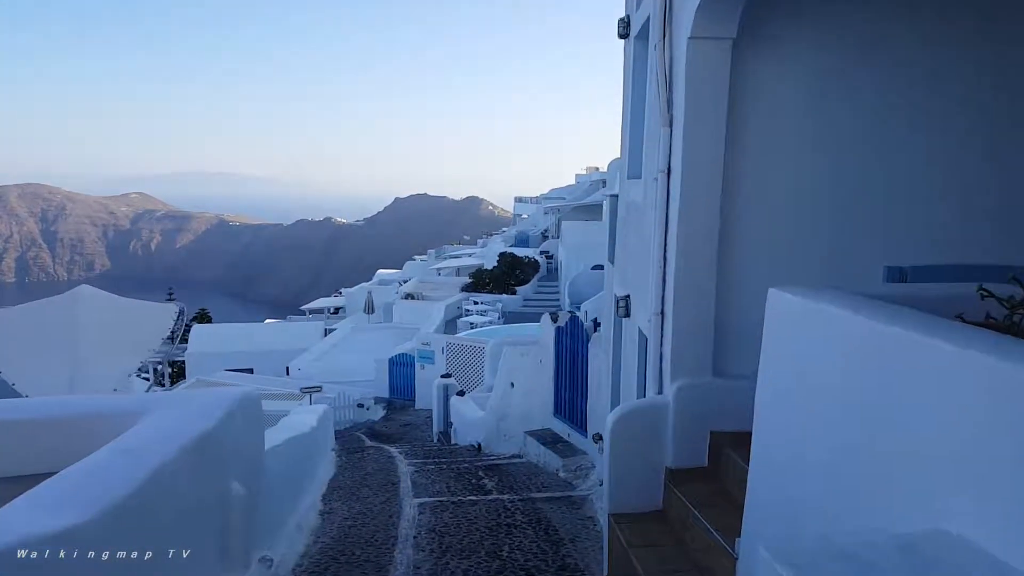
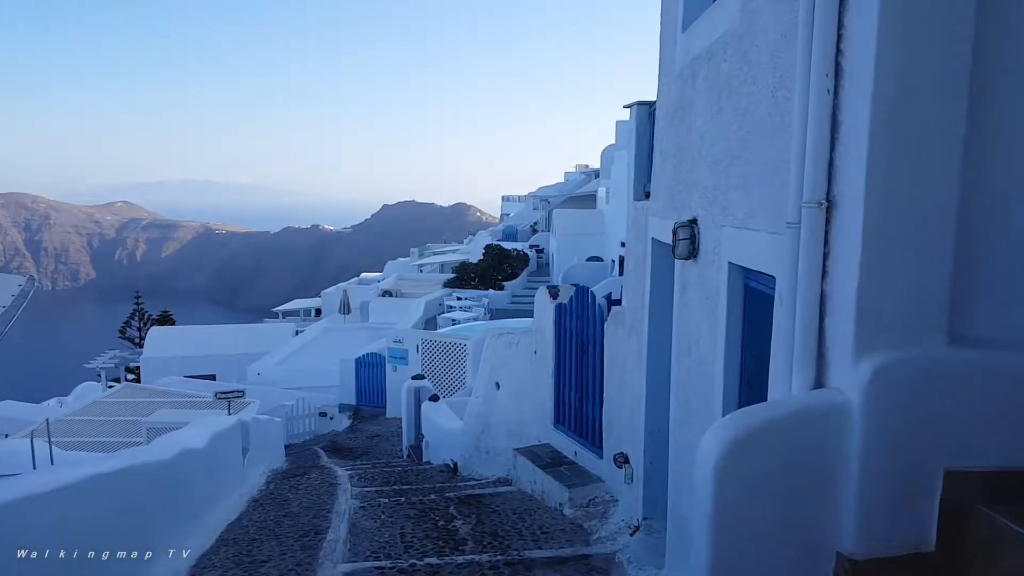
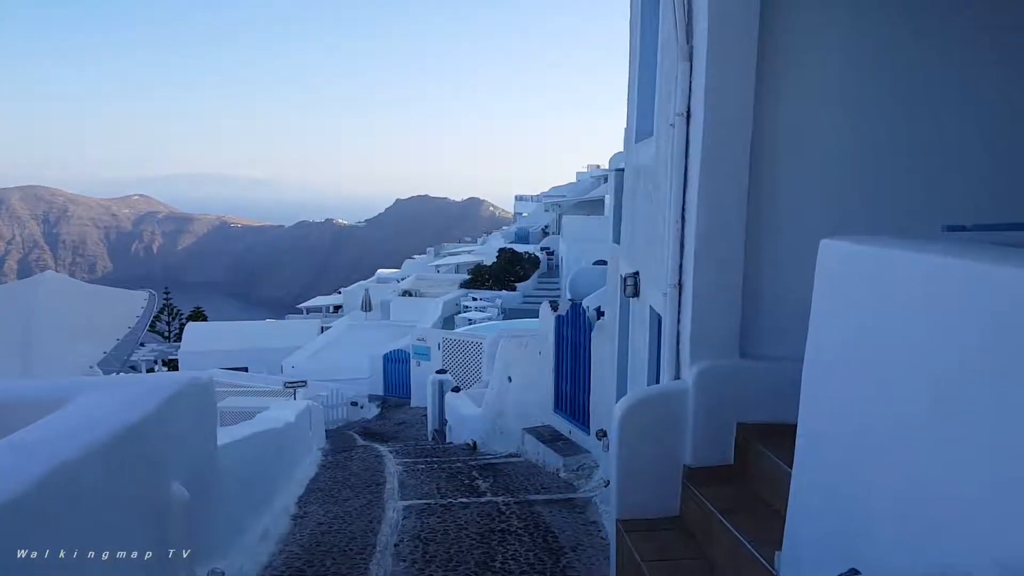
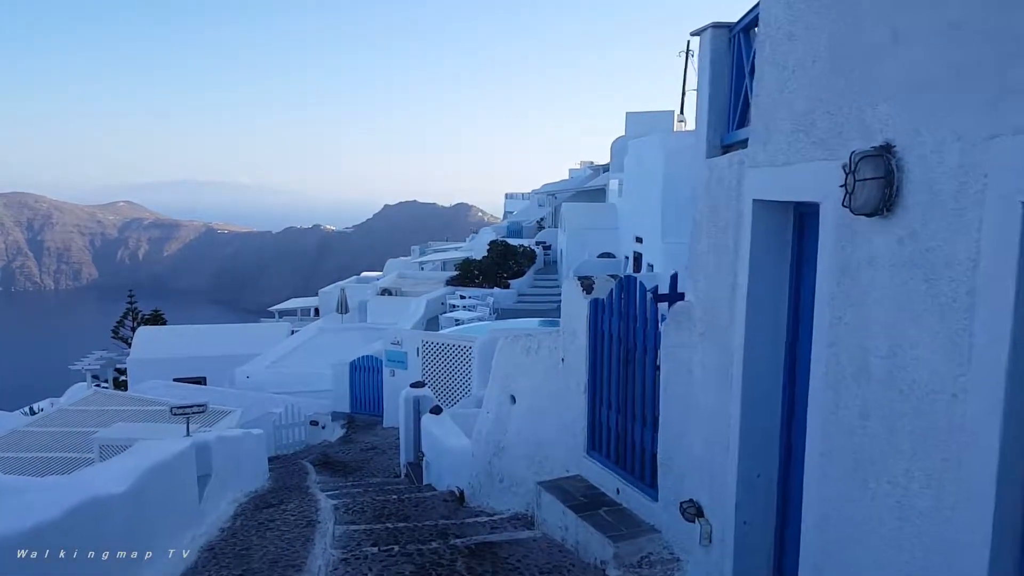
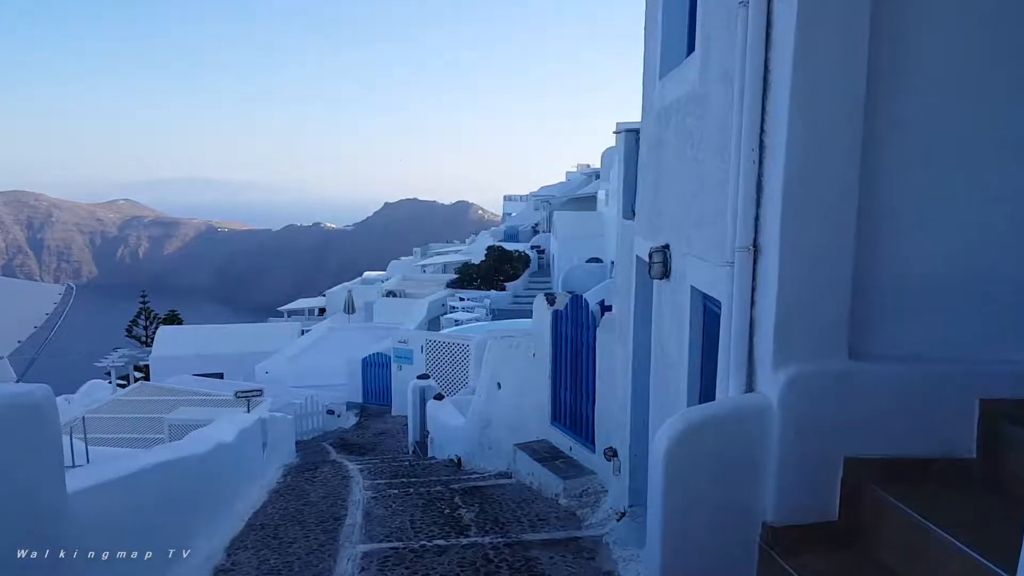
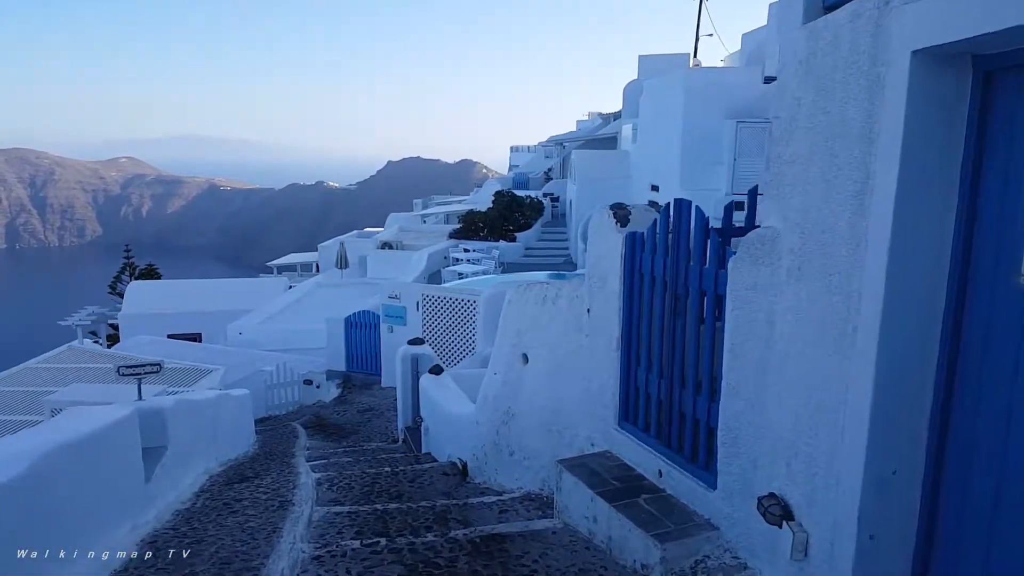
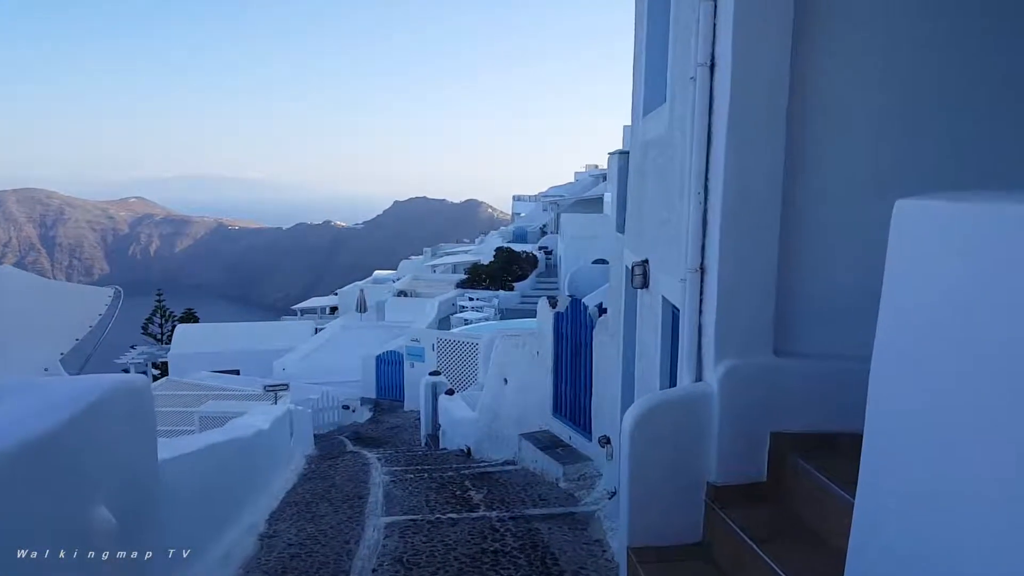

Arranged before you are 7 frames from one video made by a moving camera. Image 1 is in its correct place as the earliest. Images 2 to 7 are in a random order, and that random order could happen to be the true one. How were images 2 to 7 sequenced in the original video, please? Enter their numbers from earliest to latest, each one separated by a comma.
3, 7, 5, 2, 4, 6
